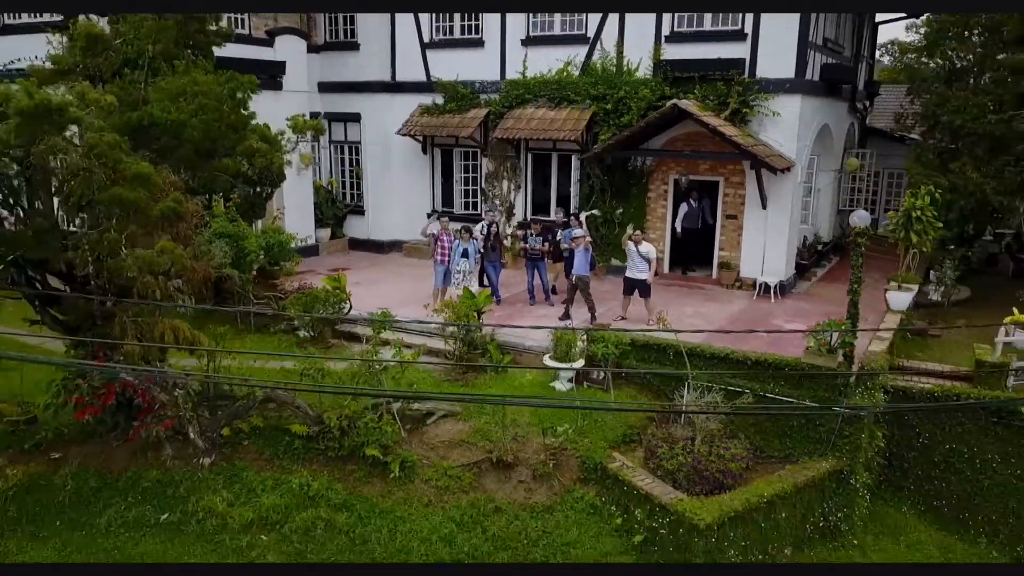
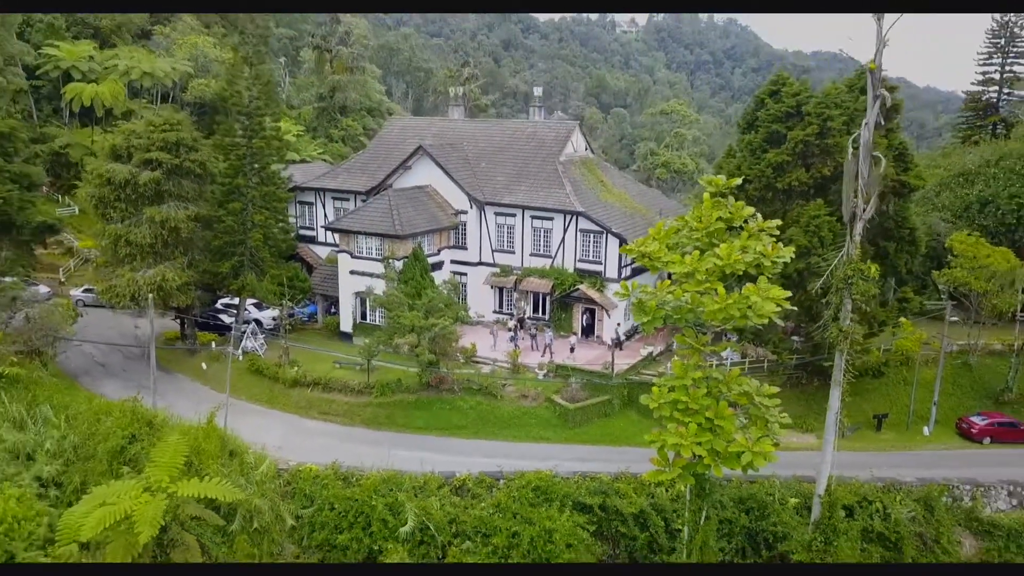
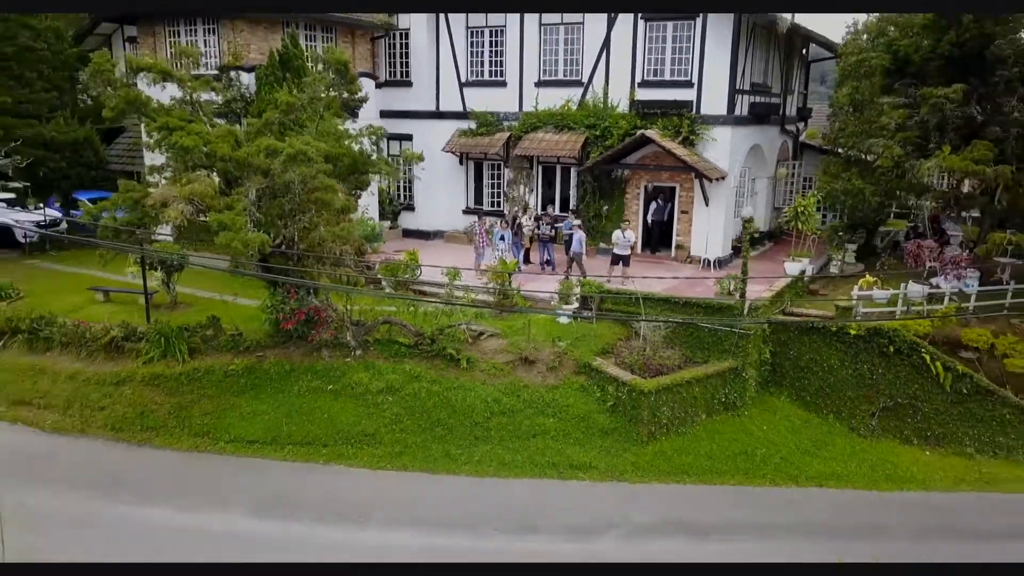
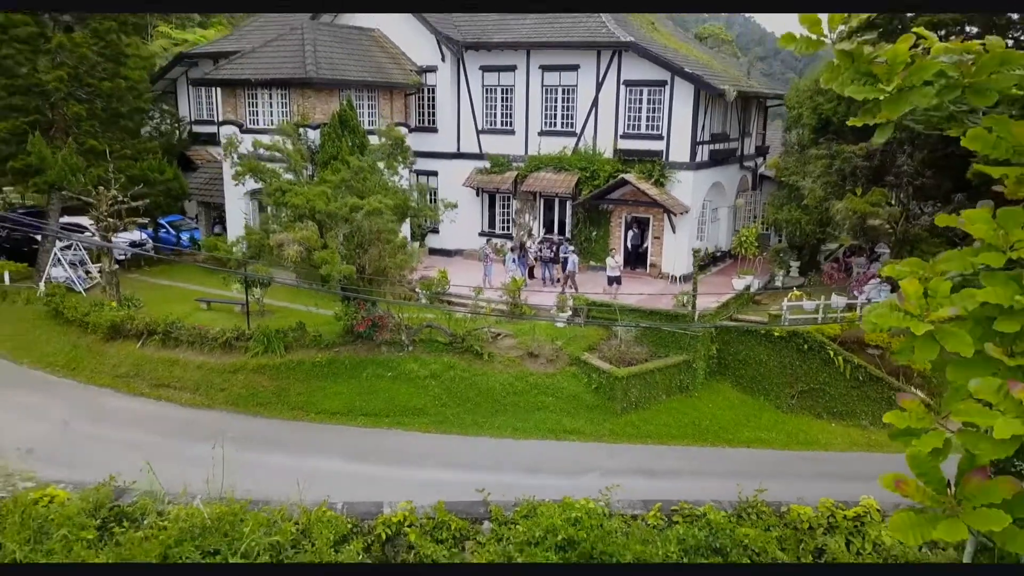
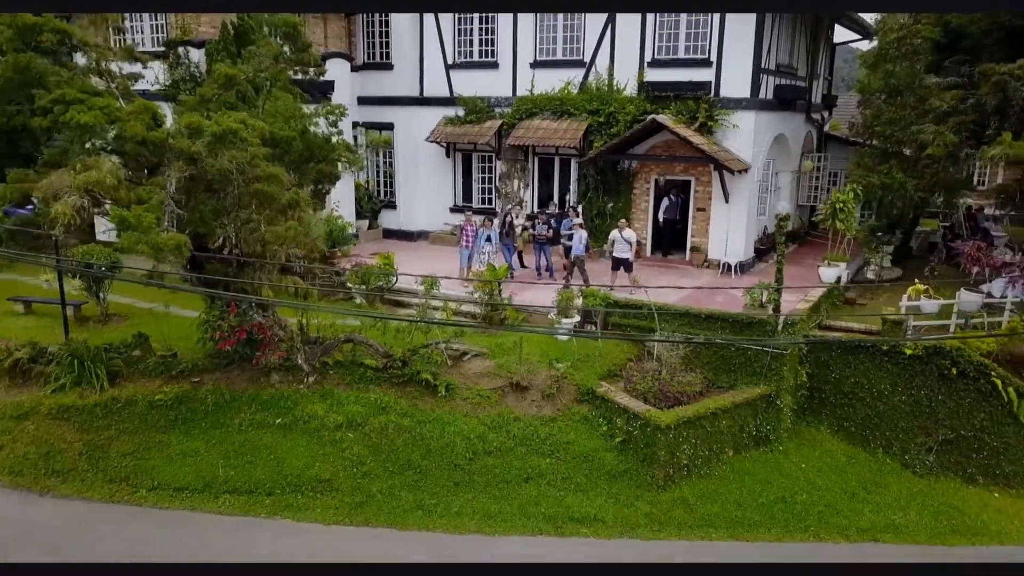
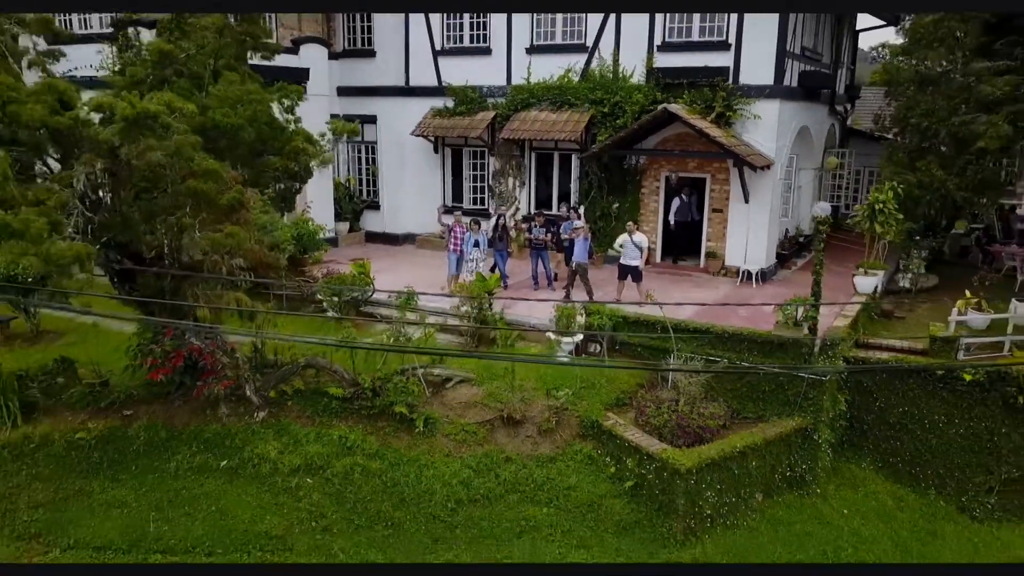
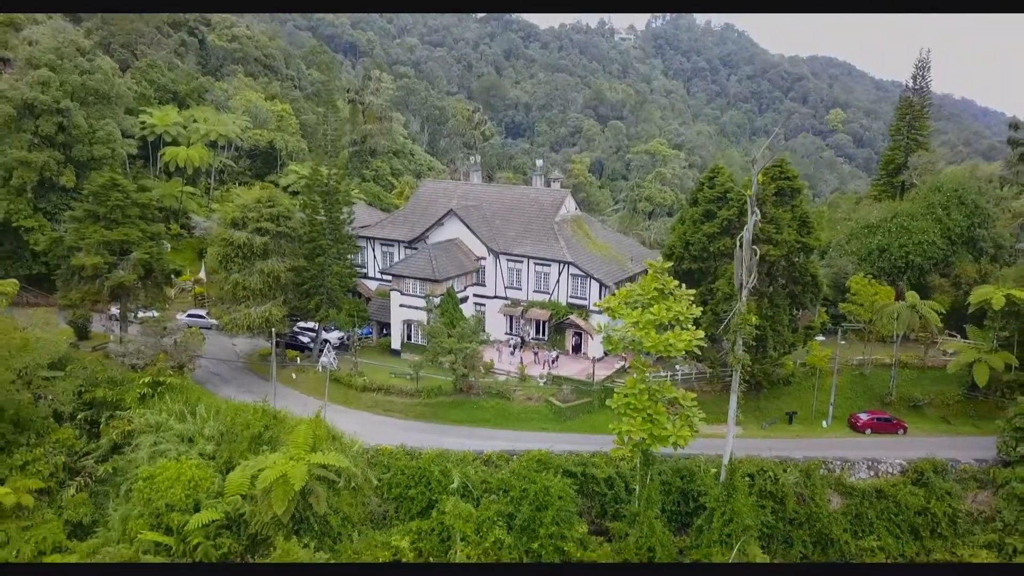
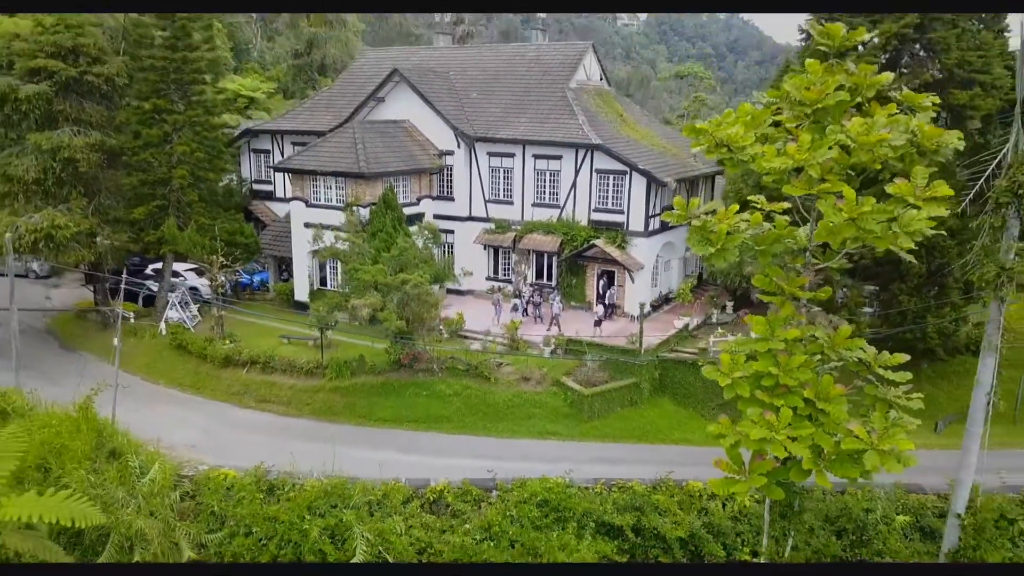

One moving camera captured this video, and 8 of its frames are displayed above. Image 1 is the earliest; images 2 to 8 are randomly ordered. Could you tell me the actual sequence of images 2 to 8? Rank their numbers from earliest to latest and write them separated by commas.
6, 5, 3, 4, 8, 2, 7
